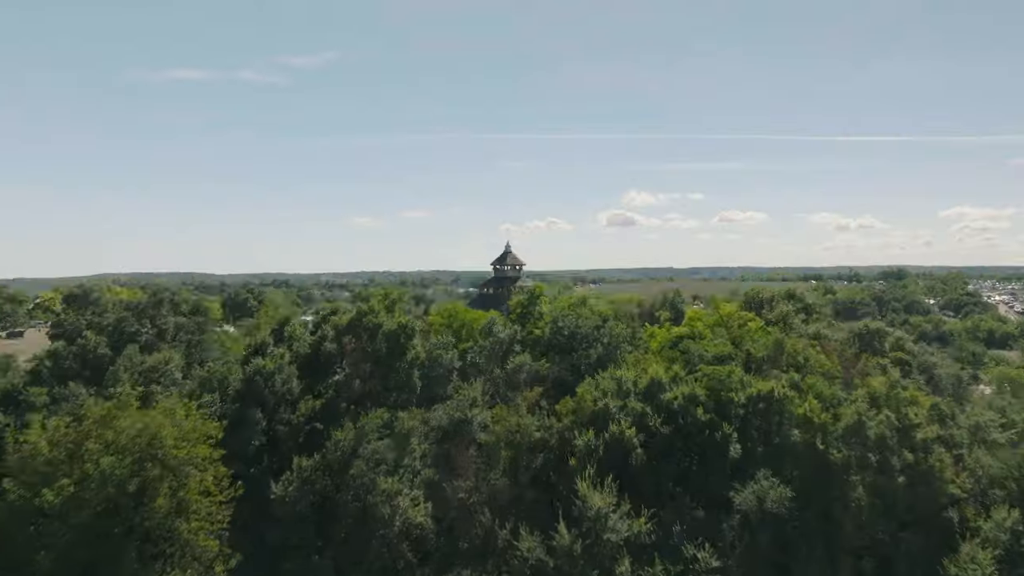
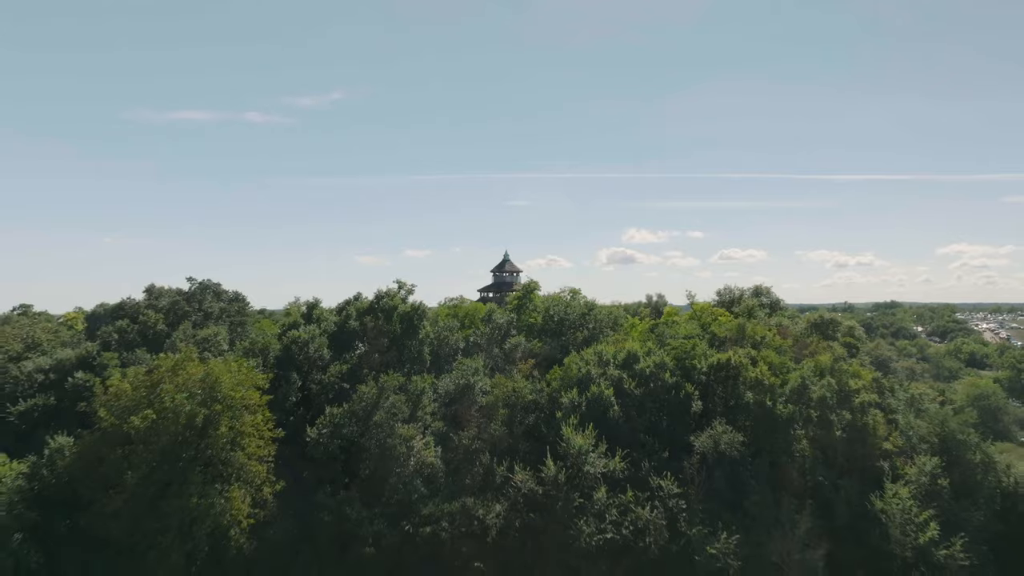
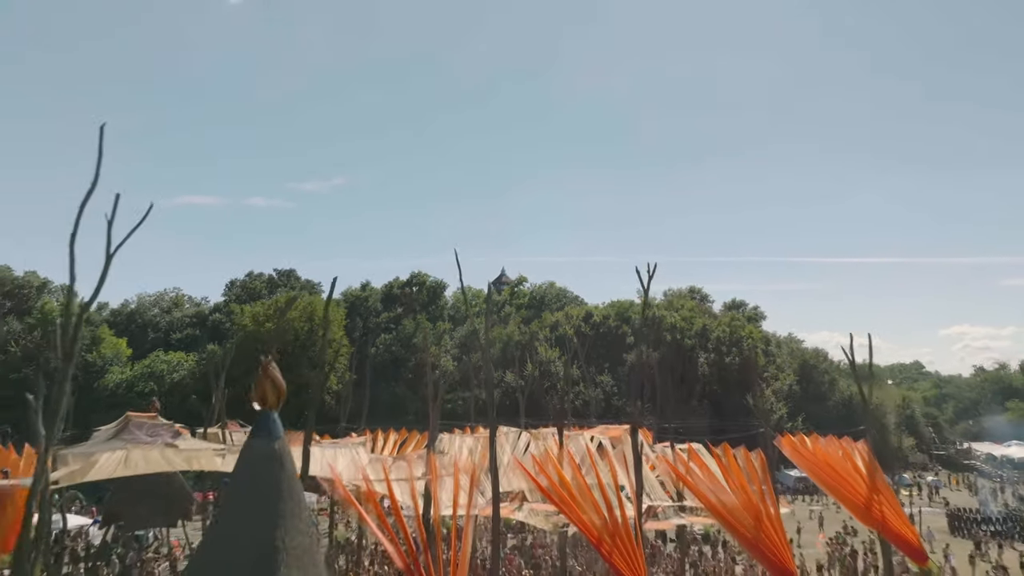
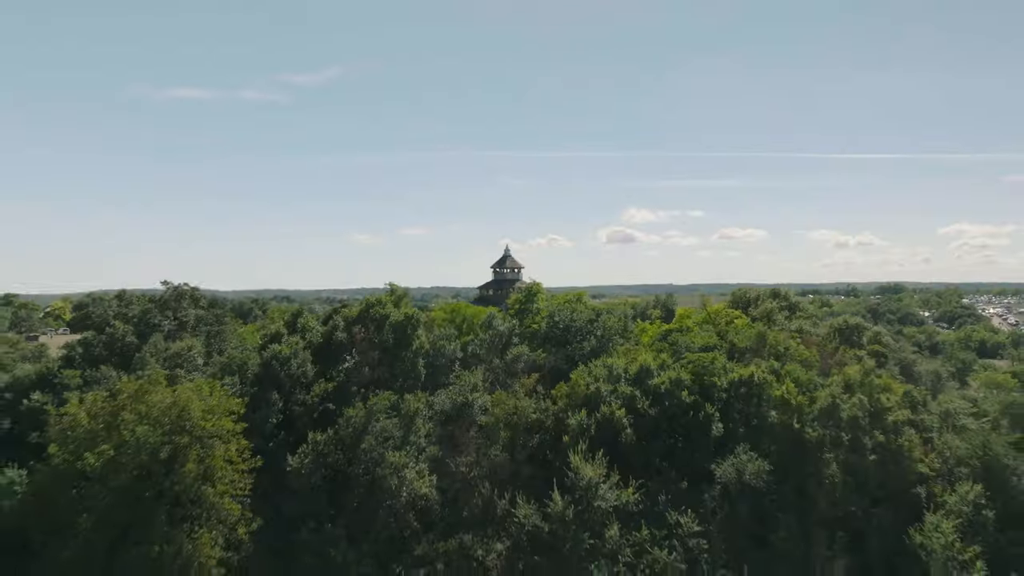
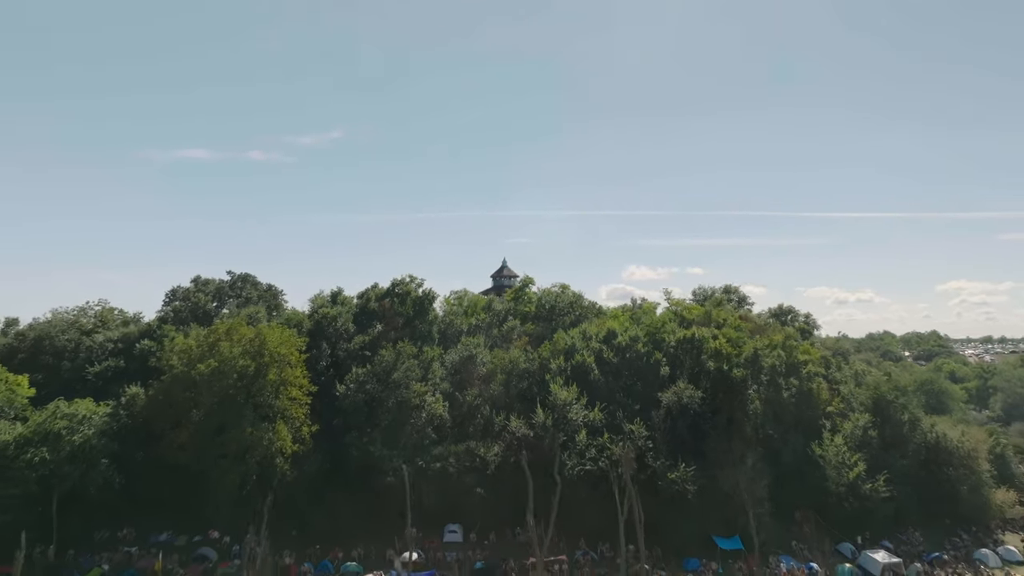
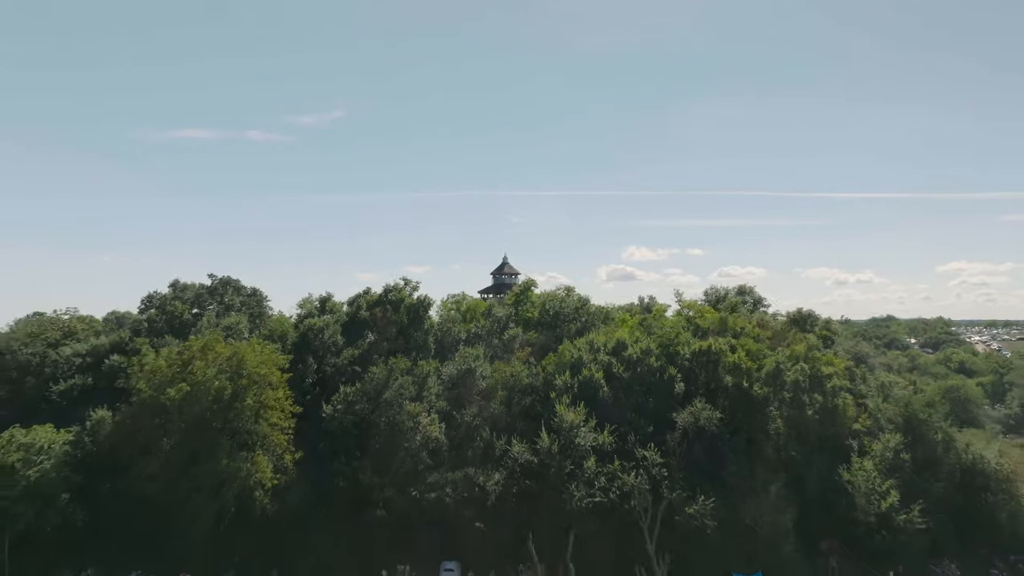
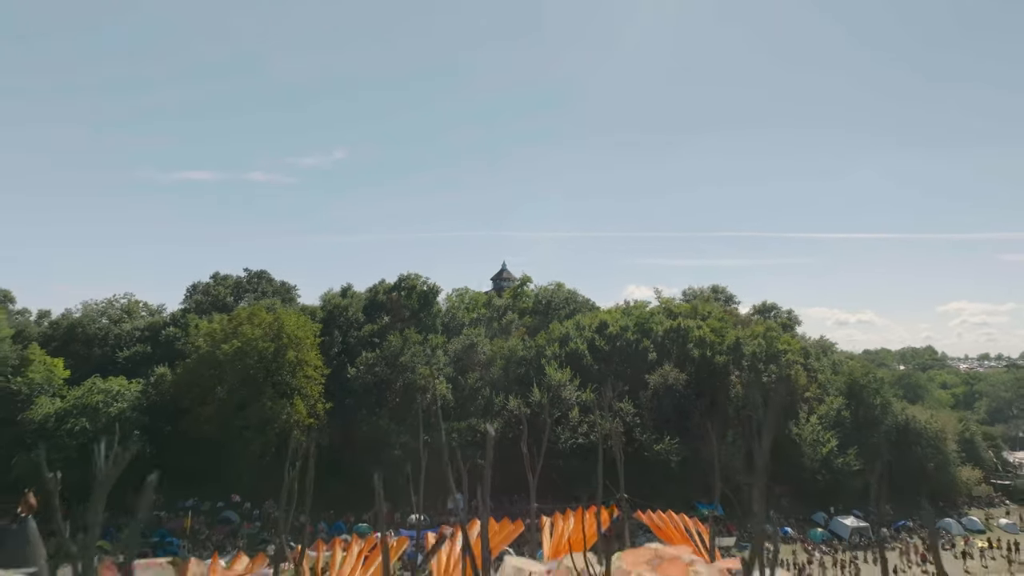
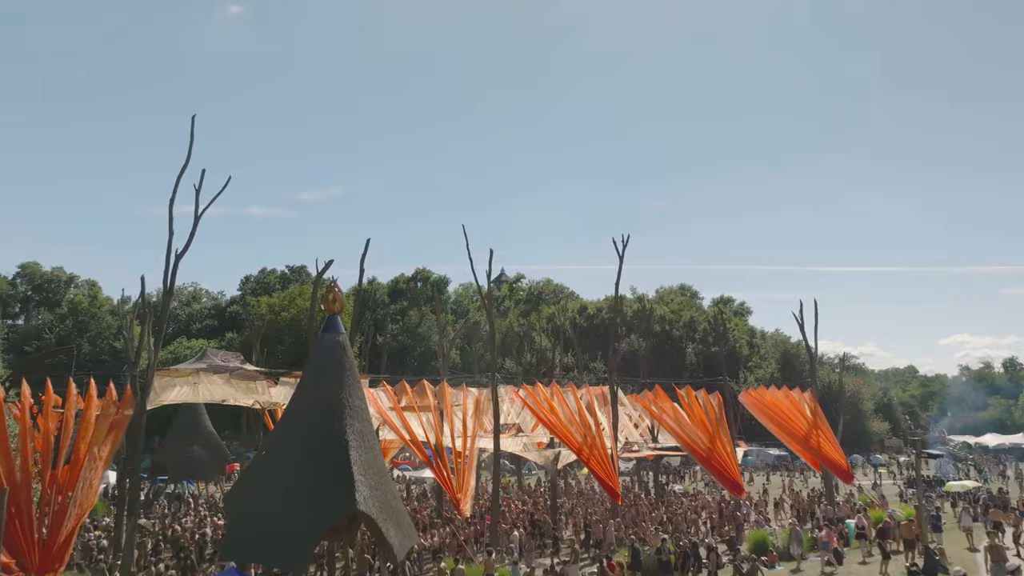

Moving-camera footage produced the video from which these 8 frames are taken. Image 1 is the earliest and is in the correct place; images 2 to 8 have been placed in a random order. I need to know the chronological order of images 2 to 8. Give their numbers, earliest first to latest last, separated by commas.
4, 2, 6, 5, 7, 3, 8
